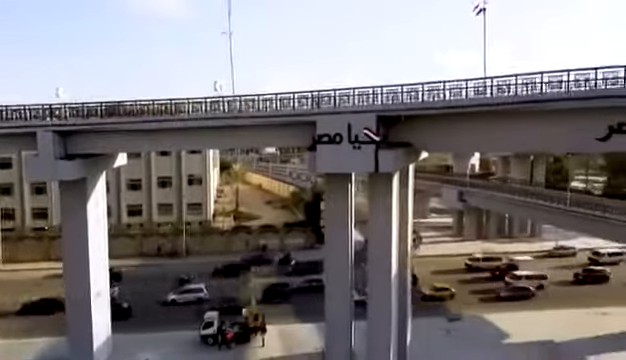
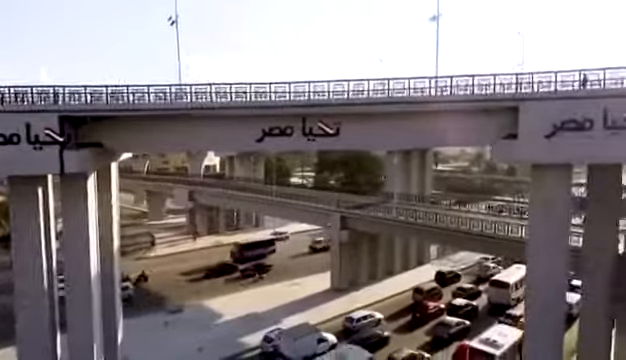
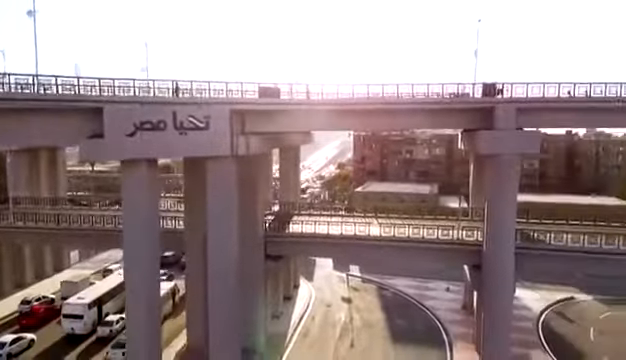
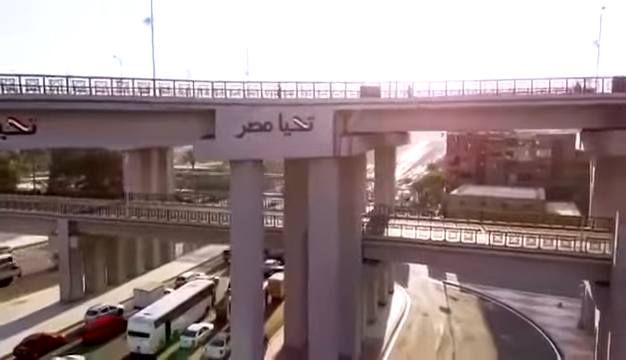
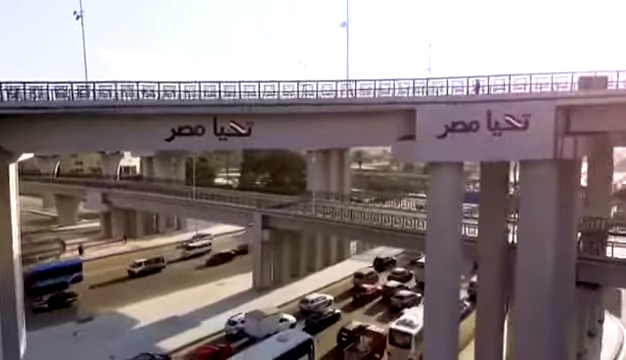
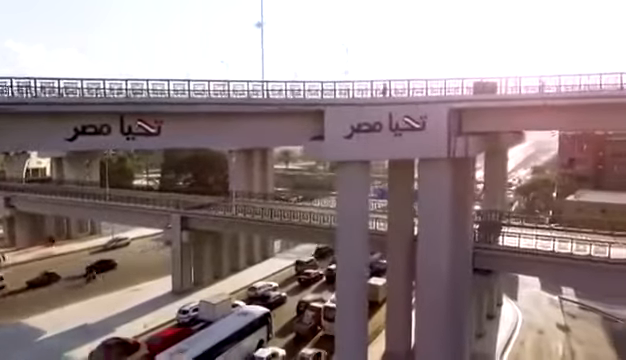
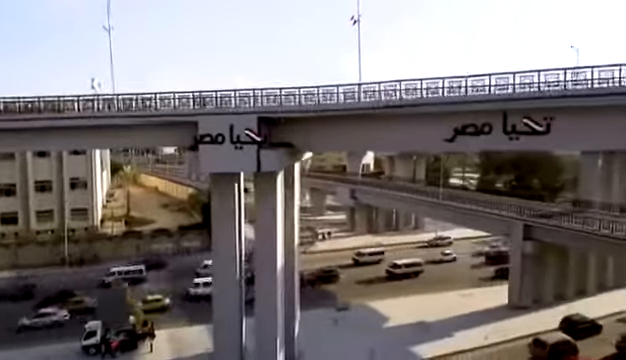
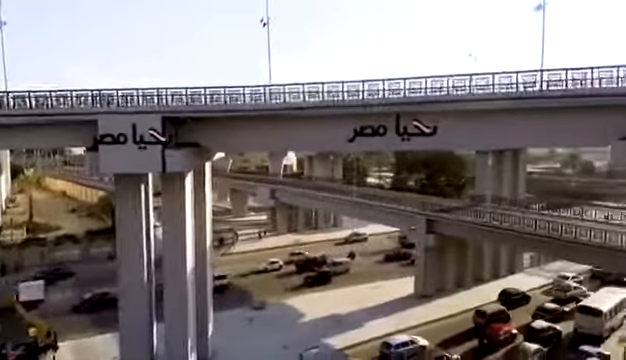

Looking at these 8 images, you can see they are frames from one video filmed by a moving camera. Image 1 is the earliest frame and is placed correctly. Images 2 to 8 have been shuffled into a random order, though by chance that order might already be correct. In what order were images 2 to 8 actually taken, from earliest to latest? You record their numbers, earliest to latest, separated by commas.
7, 8, 2, 5, 6, 4, 3
